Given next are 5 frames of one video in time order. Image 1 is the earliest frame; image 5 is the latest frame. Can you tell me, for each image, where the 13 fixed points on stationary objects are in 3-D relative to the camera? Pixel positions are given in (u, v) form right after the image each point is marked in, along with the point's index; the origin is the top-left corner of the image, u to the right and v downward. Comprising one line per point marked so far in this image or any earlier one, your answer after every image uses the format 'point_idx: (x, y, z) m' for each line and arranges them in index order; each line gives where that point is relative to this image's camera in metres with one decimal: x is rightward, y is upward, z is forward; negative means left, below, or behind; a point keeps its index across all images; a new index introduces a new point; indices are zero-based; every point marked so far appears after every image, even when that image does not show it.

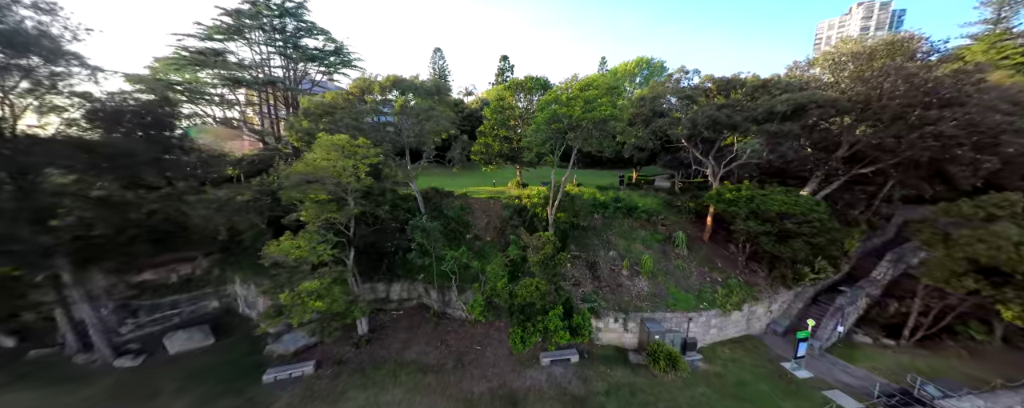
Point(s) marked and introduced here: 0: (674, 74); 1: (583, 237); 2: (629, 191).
0: (+7.6, +6.1, +12.4) m
1: (+3.3, -1.7, +12.5) m
2: (+7.0, +0.7, +15.8) m
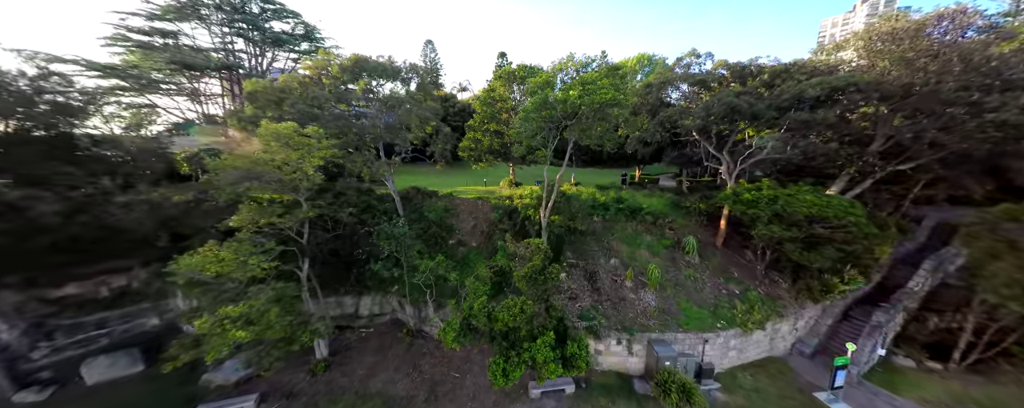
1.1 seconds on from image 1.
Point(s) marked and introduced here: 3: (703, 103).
0: (+7.2, +6.1, +11.0) m
1: (+2.9, -1.8, +11.1) m
2: (+6.5, +0.7, +14.3) m
3: (+7.3, +3.9, +10.2) m
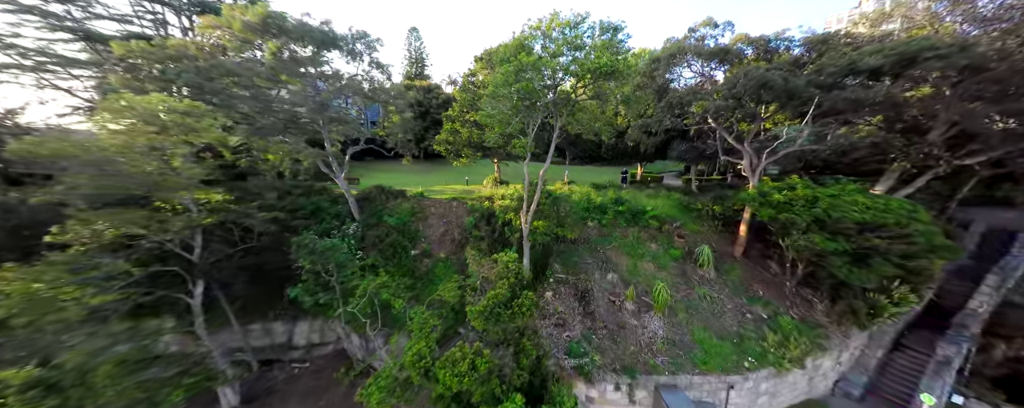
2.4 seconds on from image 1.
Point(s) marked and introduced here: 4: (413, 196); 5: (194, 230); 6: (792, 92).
0: (+6.3, +6.0, +9.0) m
1: (+2.0, -1.9, +9.1) m
2: (+5.6, +0.6, +12.3) m
3: (+6.5, +3.8, +8.2) m
4: (-4.2, +0.3, +11.2) m
5: (-6.9, -0.6, +5.7) m
6: (+7.6, +3.0, +7.2) m
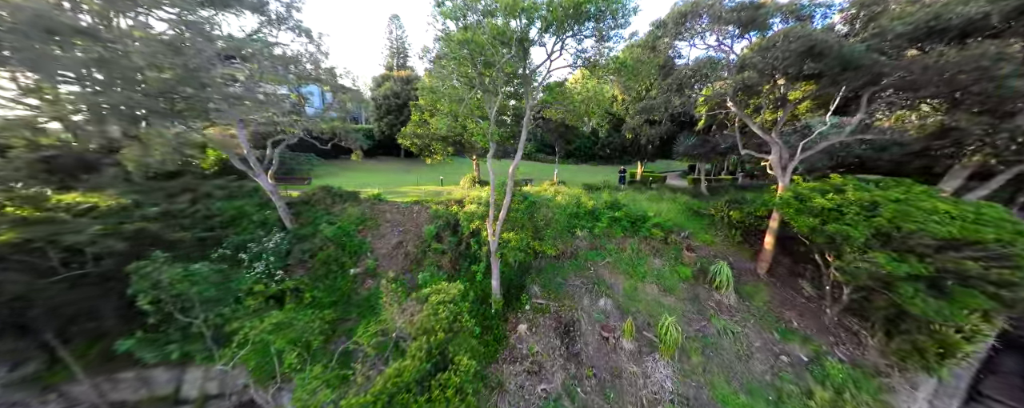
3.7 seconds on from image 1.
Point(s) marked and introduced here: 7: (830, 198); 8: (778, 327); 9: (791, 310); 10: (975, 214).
0: (+5.4, +5.8, +7.1) m
1: (+1.1, -2.0, +7.2) m
2: (+4.7, +0.4, +10.4) m
3: (+5.6, +3.6, +6.3) m
4: (-5.1, +0.2, +9.3) m
5: (-7.8, -0.7, +3.7) m
6: (+6.7, +2.9, +5.3) m
7: (+7.3, +0.1, +6.1) m
8: (+6.6, -3.1, +6.6) m
9: (+7.5, -2.8, +7.1) m
10: (+9.2, -0.2, +5.3) m
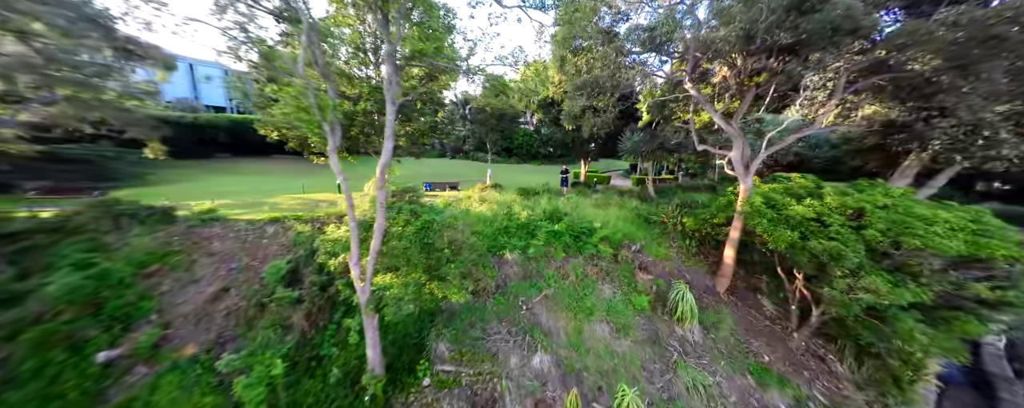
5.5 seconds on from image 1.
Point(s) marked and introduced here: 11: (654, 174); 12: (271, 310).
0: (+3.2, +5.6, +5.6) m
1: (-0.8, -2.4, +5.0) m
2: (+2.1, +0.2, +8.7) m
3: (+3.6, +3.4, +4.8) m
4: (-7.4, -0.3, +6.0) m
5: (-9.1, -1.3, +0.1) m
6: (+4.9, +2.7, +4.0) m
7: (+5.4, 0.0, +4.8) m
8: (+4.7, -3.2, +5.3) m
9: (+5.5, -3.0, +5.9) m
10: (+7.4, -0.3, +4.4) m
11: (+5.9, +1.3, +11.0) m
12: (-4.3, -1.9, +4.7) m
